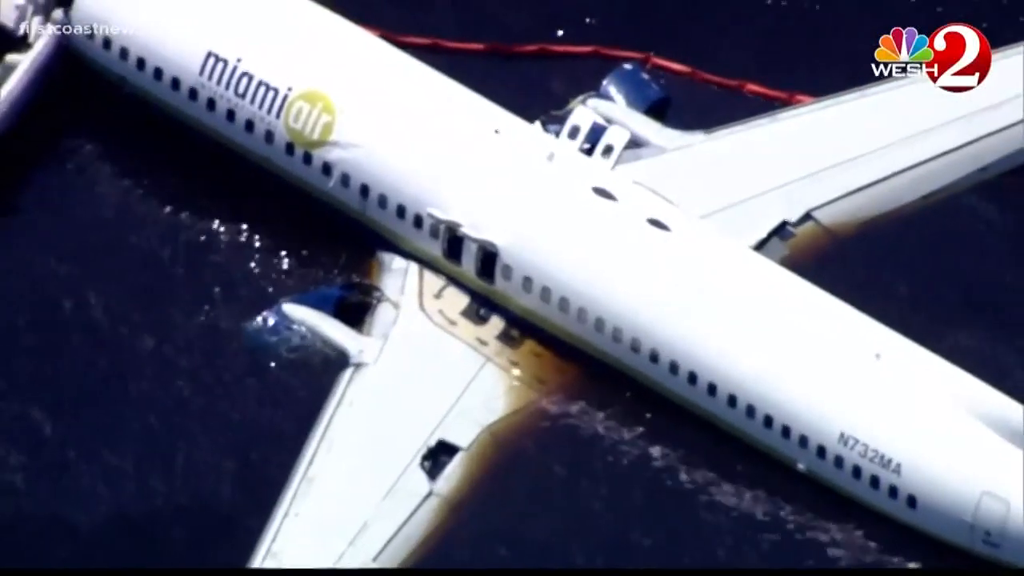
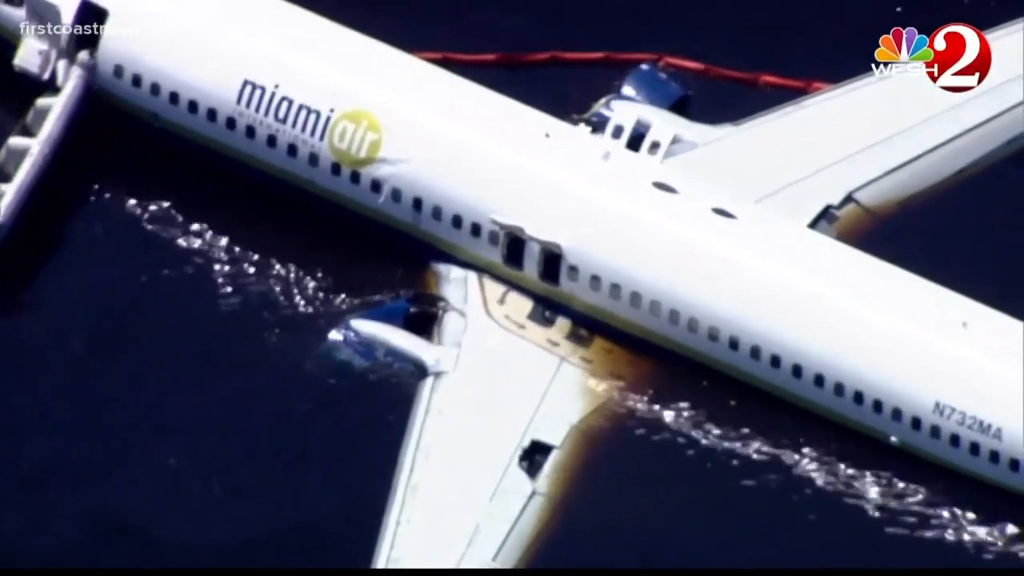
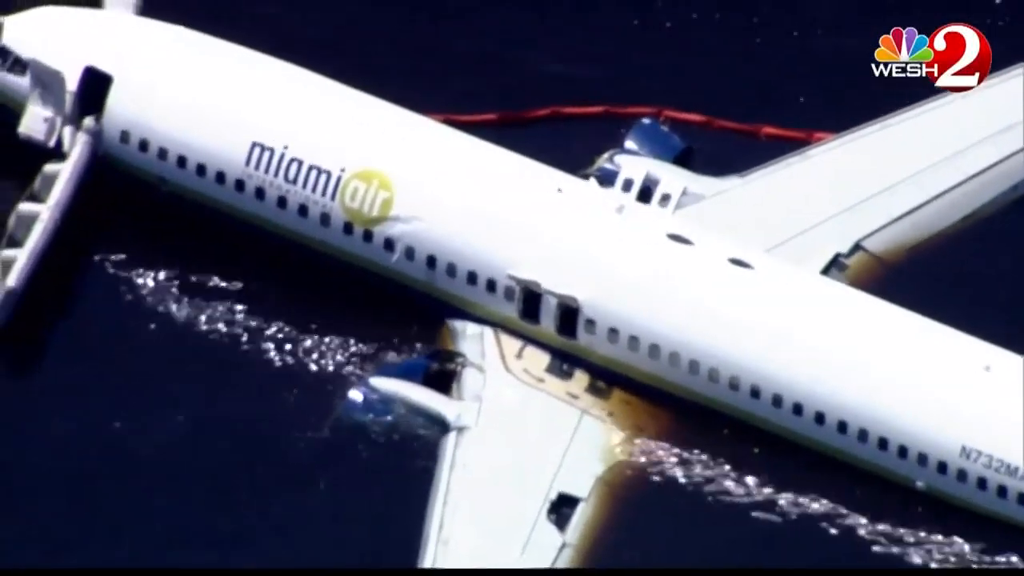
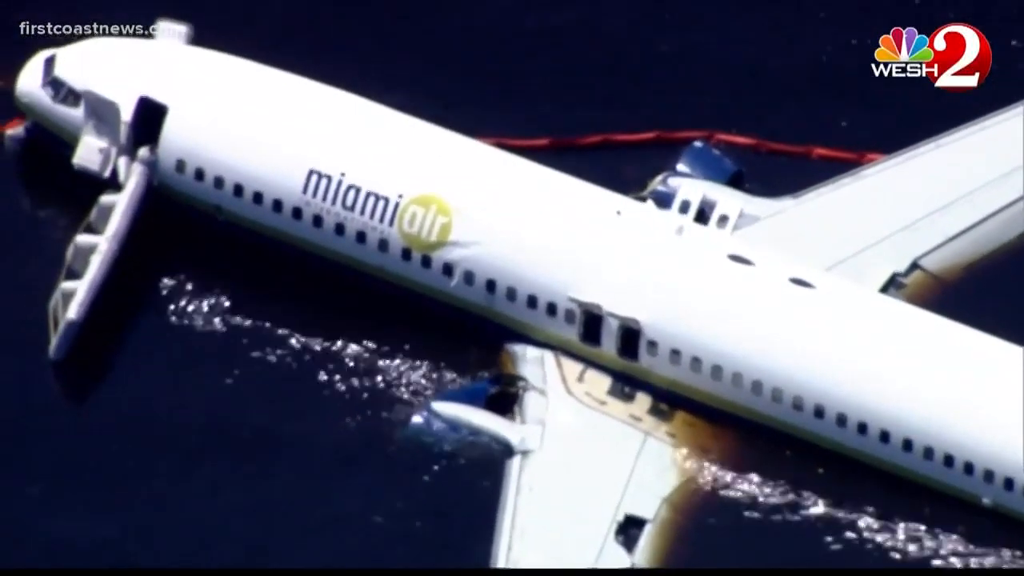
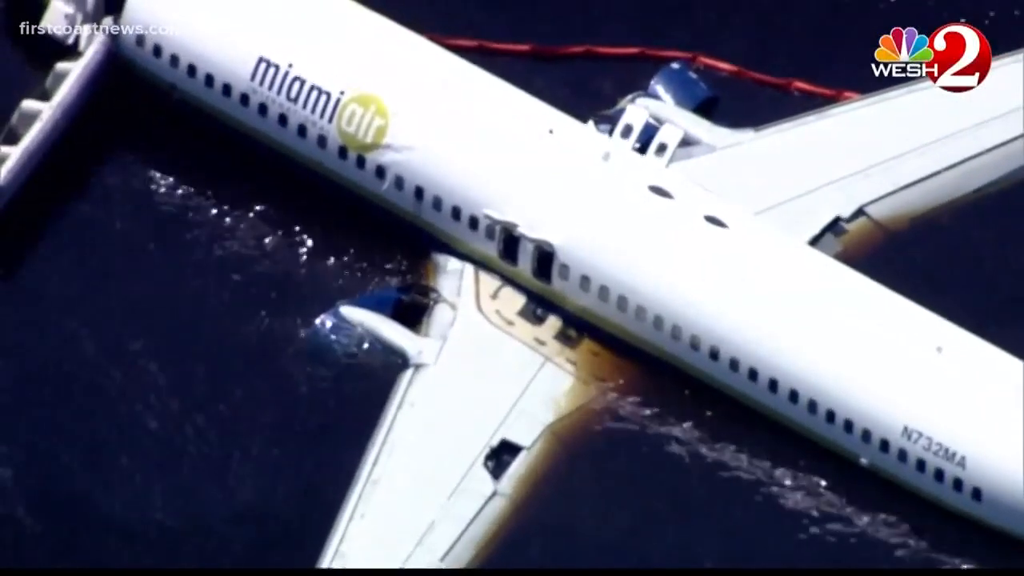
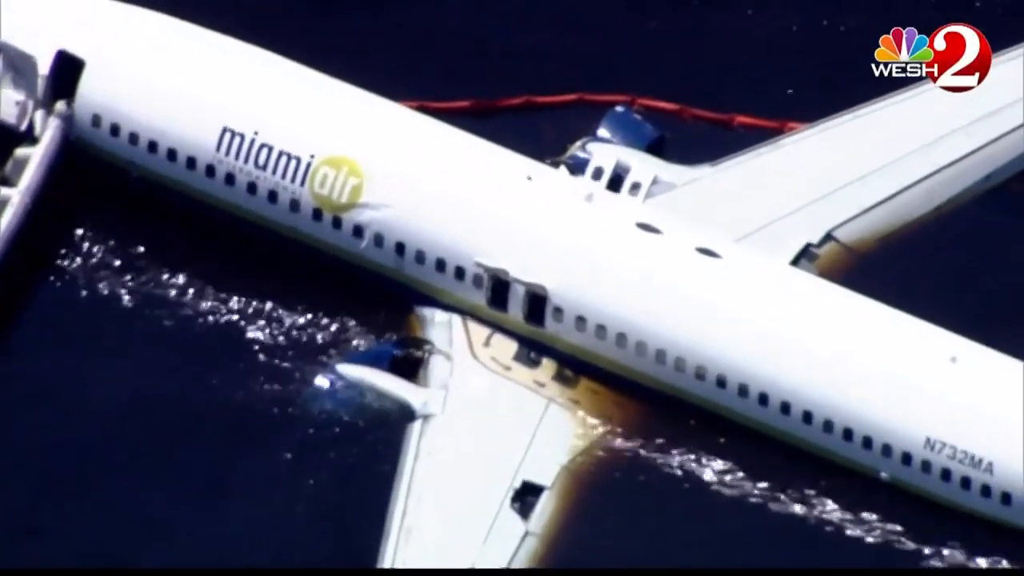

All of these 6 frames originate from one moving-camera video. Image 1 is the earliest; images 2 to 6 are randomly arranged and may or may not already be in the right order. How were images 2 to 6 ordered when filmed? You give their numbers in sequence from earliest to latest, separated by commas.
5, 2, 6, 3, 4
